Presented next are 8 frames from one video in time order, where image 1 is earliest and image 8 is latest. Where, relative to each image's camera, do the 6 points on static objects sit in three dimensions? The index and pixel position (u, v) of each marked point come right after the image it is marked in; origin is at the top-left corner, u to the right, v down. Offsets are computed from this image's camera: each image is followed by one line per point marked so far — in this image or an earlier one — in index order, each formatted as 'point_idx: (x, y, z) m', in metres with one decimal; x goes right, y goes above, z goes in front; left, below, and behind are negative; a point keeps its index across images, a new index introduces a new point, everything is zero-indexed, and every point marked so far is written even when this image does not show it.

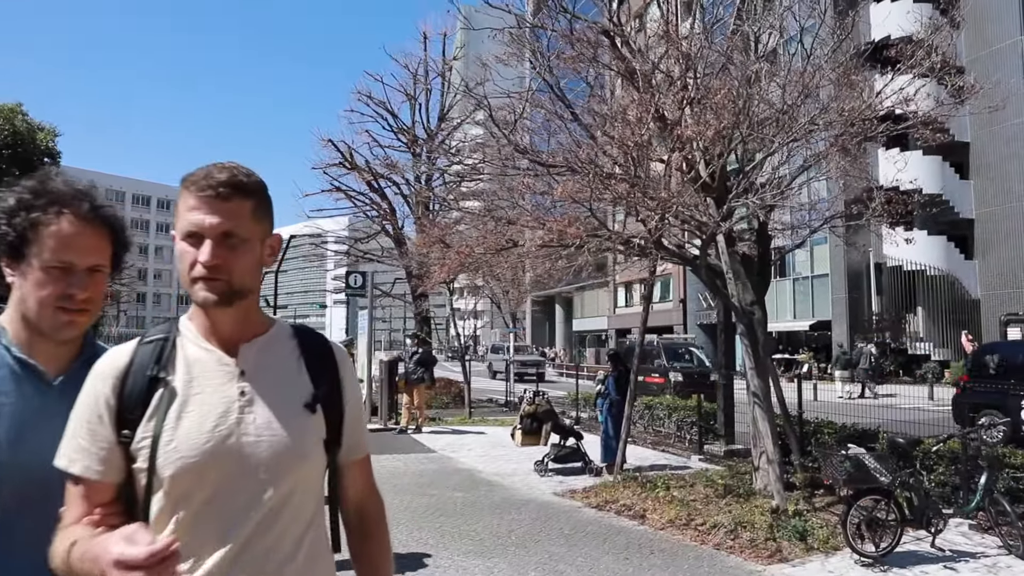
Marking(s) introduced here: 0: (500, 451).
0: (-0.2, -2.3, +11.0) m
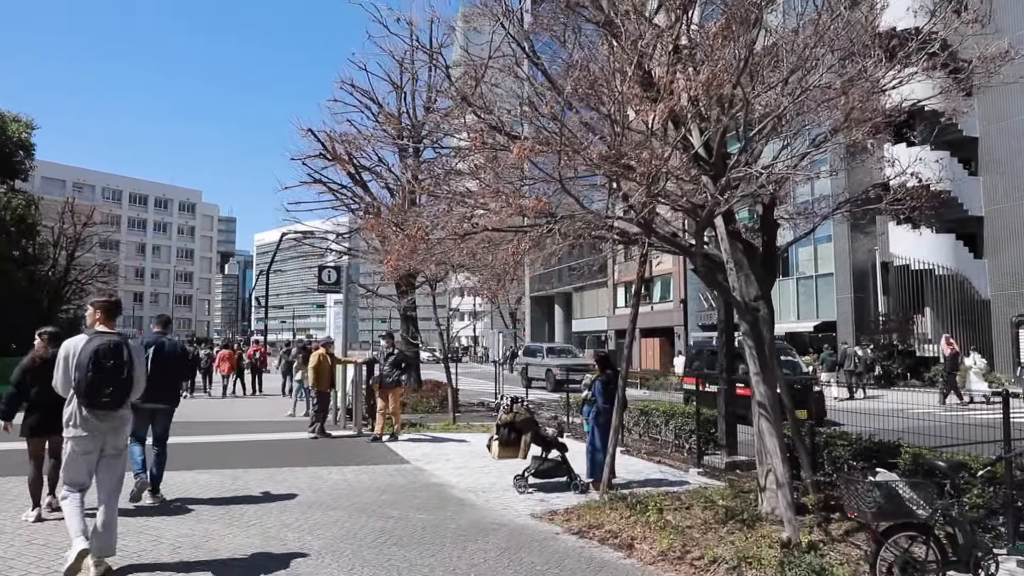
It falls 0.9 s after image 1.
0: (-0.4, -2.2, +10.0) m
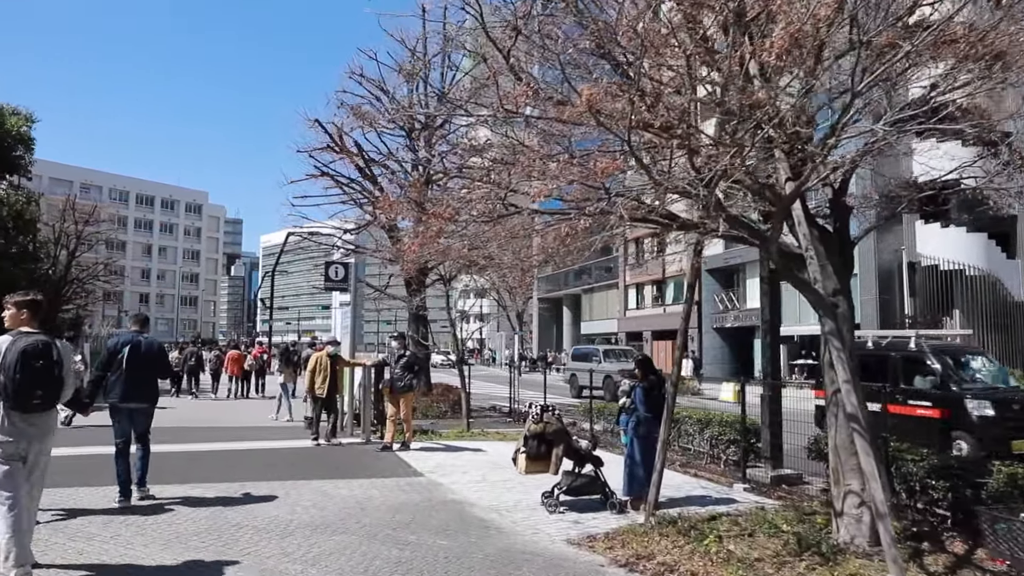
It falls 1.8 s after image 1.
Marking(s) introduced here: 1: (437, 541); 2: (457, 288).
0: (-0.1, -2.2, +9.1) m
1: (-0.6, -2.0, +6.1) m
2: (-1.2, 0.0, +17.5) m
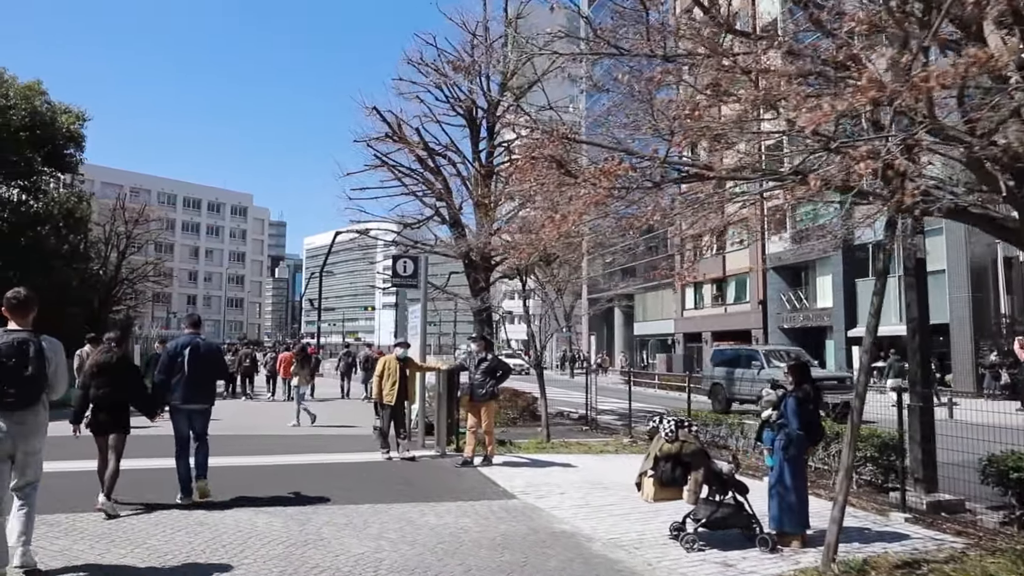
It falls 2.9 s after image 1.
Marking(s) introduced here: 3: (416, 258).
0: (+1.0, -2.1, +7.8) m
1: (+0.3, -1.9, +4.9) m
2: (+0.3, +0.1, +16.3) m
3: (-1.4, +0.5, +11.6) m
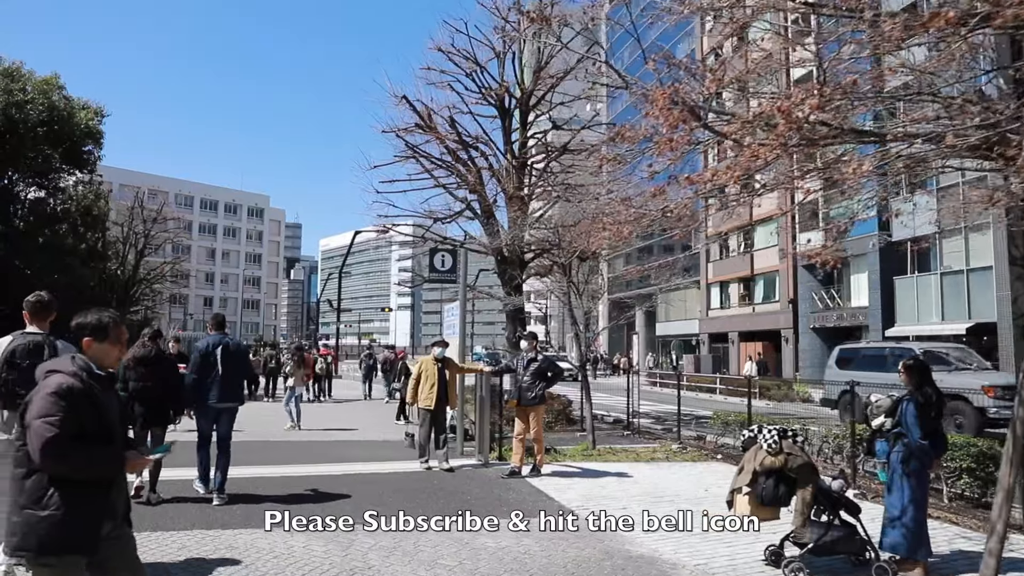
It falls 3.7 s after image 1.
0: (+1.5, -2.0, +7.0) m
1: (+0.8, -1.8, +4.1) m
2: (+1.0, +0.1, +15.5) m
3: (-0.8, +0.5, +10.8) m
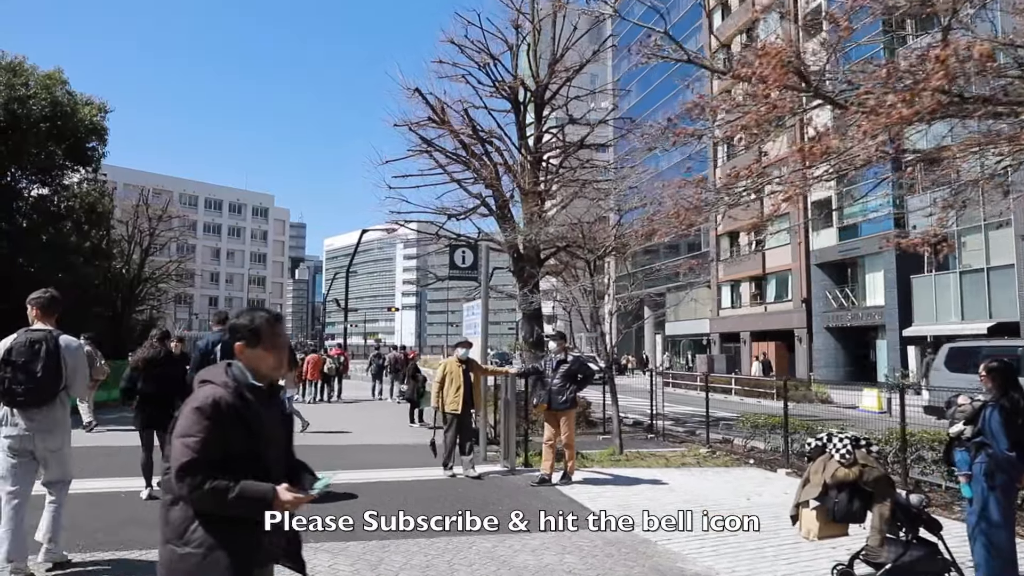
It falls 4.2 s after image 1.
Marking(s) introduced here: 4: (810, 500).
0: (+1.8, -2.0, +6.5) m
1: (+1.1, -1.8, +3.6) m
2: (+1.3, +0.2, +15.0) m
3: (-0.5, +0.5, +10.4) m
4: (+1.9, -1.3, +5.0) m
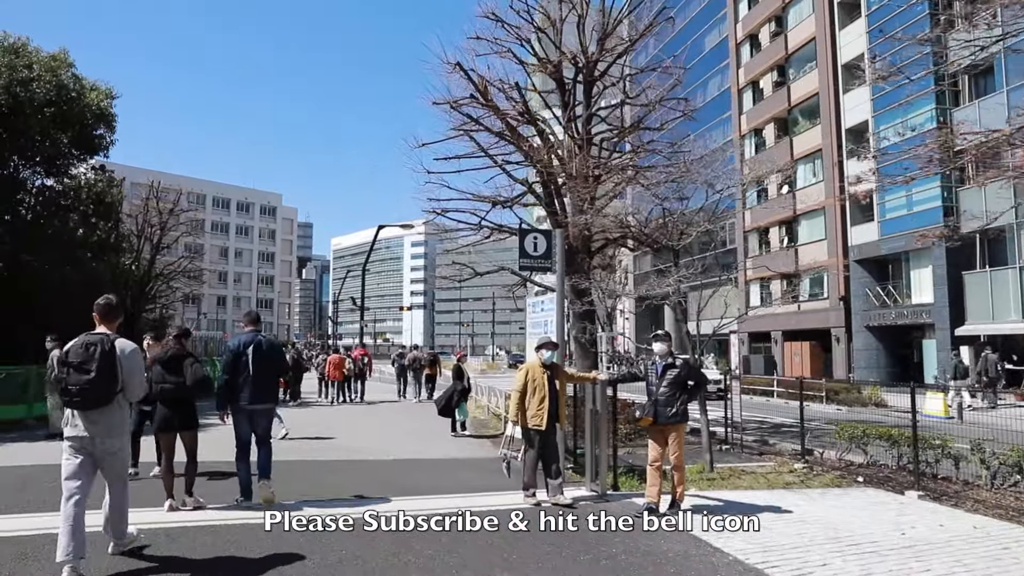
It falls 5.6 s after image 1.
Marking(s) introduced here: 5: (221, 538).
0: (+2.7, -1.9, +5.0) m
1: (+2.0, -1.7, +2.2) m
2: (+2.3, +0.2, +13.6) m
3: (+0.4, +0.6, +8.9) m
4: (+2.8, -1.2, +3.5) m
5: (-2.2, -2.0, +6.1) m
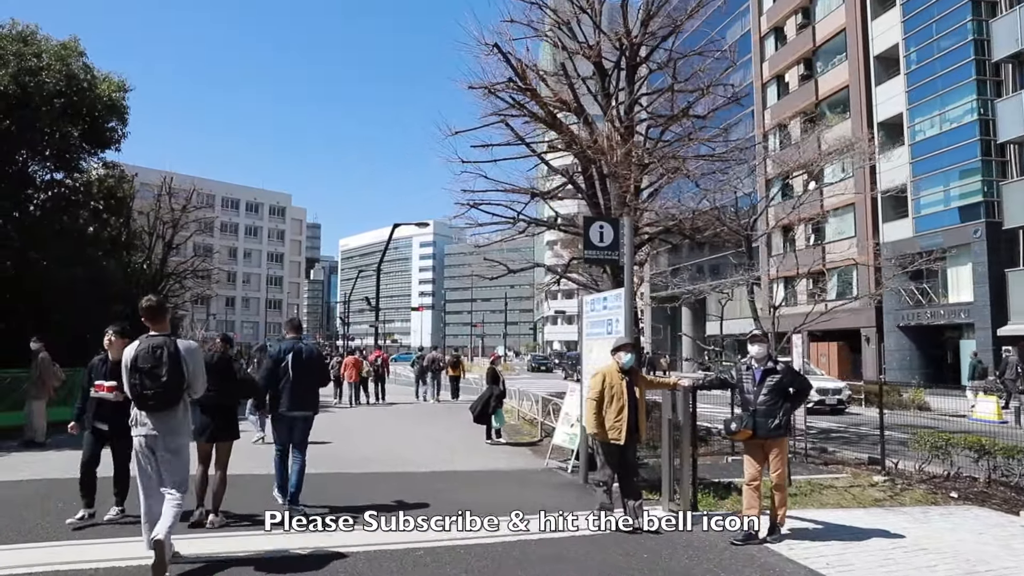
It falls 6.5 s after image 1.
0: (+3.3, -1.9, +4.1) m
1: (+2.5, -1.6, +1.2) m
2: (+2.9, +0.3, +12.6) m
3: (+1.0, +0.7, +8.0) m
4: (+3.3, -1.2, +2.6) m
5: (-1.6, -1.9, +5.2) m
